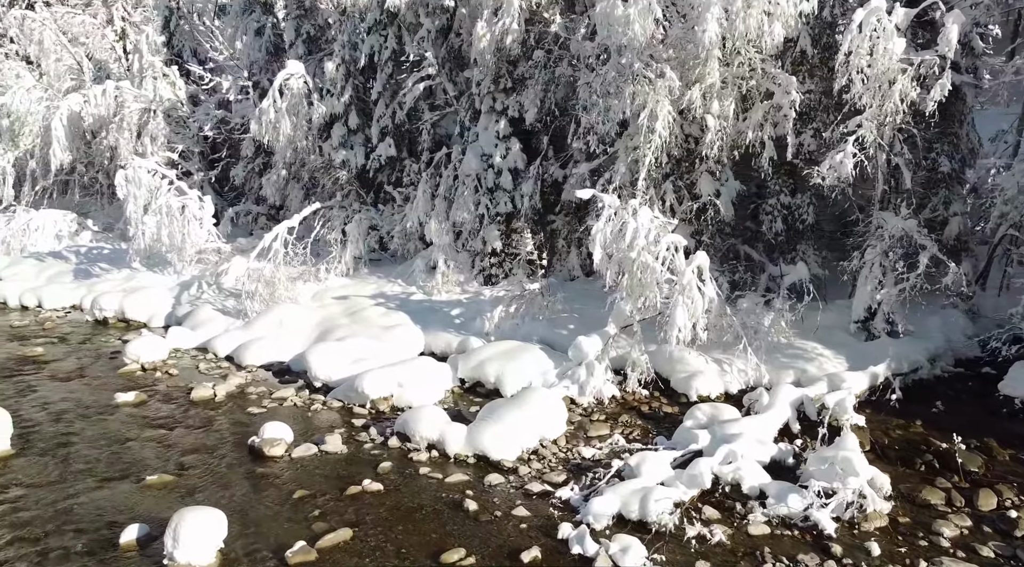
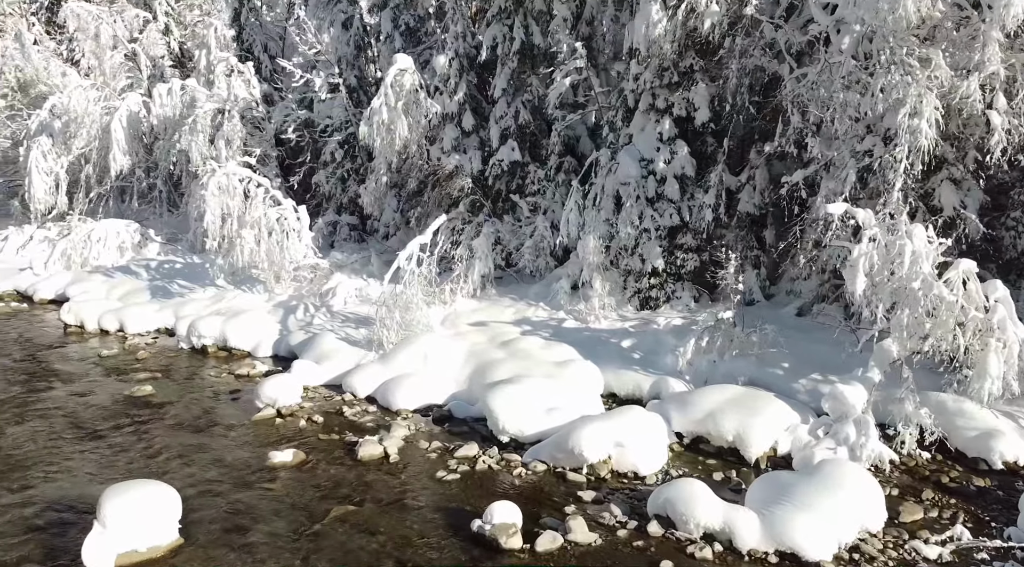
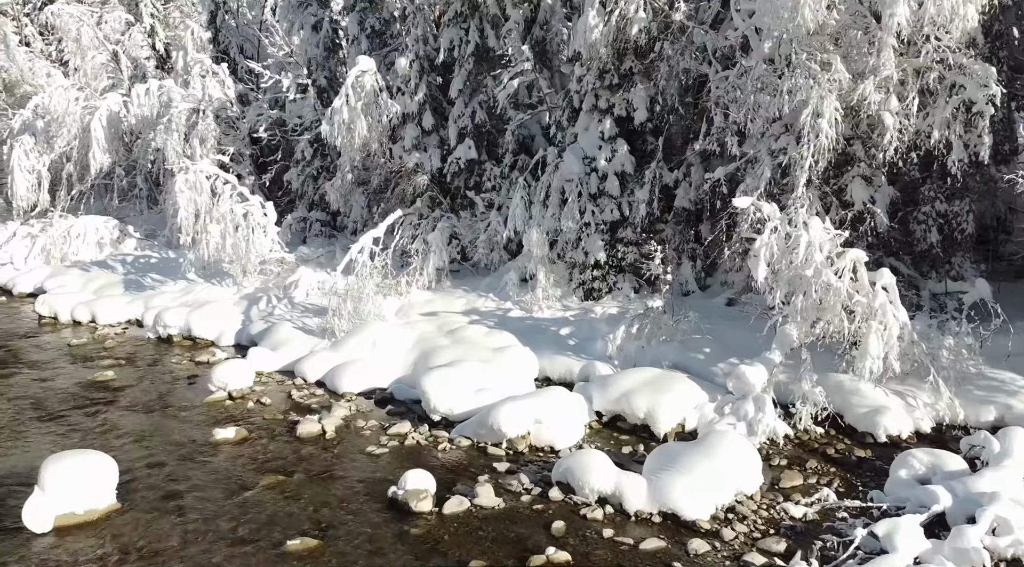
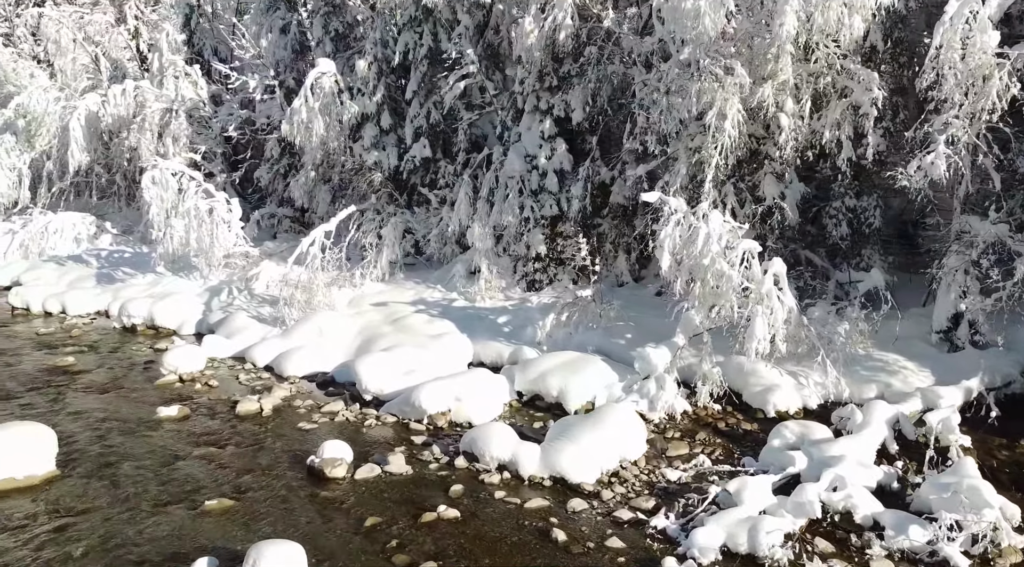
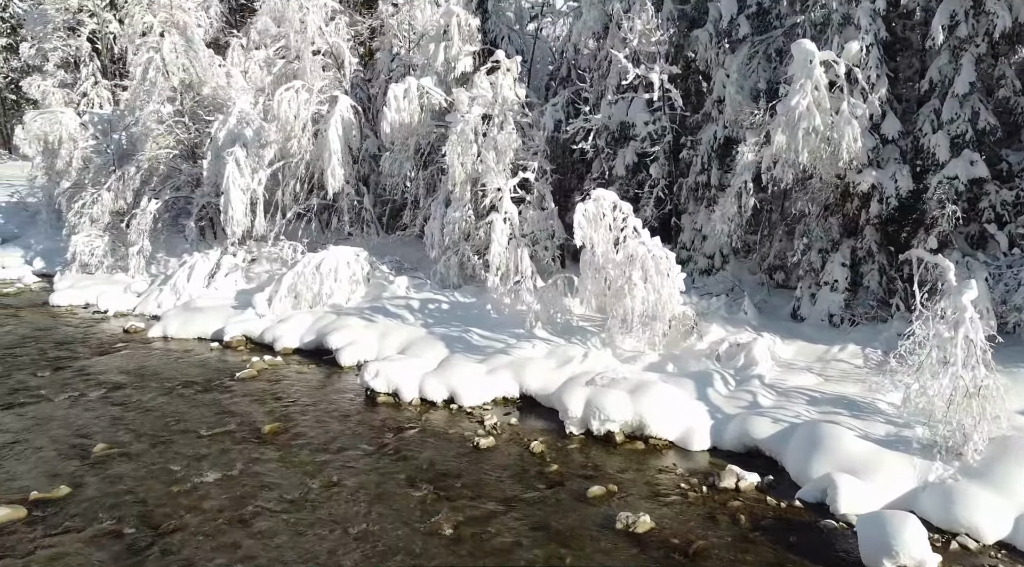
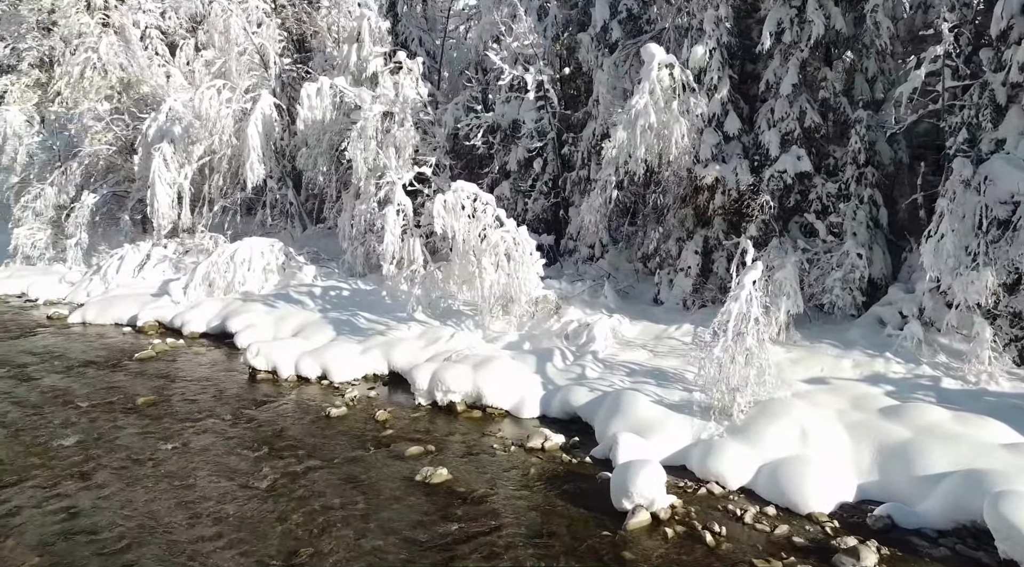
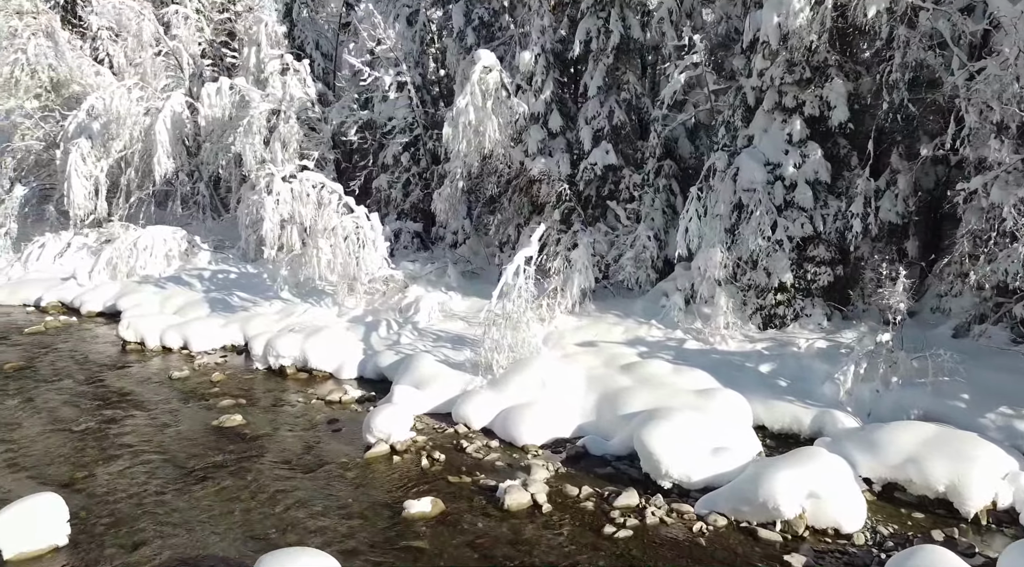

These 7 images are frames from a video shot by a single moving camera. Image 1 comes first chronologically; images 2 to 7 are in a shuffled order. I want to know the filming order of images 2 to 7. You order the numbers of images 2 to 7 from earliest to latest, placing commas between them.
4, 3, 2, 7, 6, 5
